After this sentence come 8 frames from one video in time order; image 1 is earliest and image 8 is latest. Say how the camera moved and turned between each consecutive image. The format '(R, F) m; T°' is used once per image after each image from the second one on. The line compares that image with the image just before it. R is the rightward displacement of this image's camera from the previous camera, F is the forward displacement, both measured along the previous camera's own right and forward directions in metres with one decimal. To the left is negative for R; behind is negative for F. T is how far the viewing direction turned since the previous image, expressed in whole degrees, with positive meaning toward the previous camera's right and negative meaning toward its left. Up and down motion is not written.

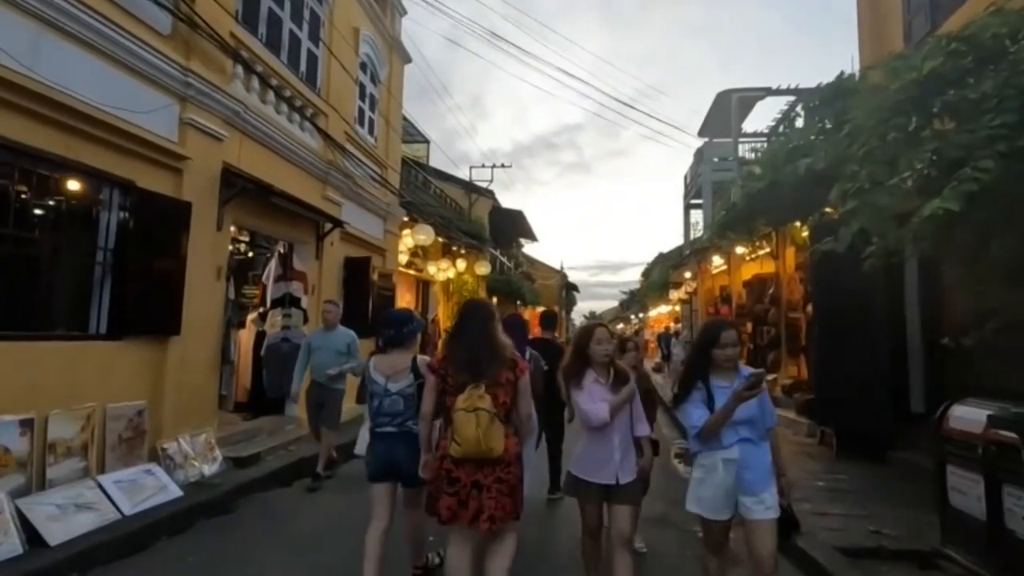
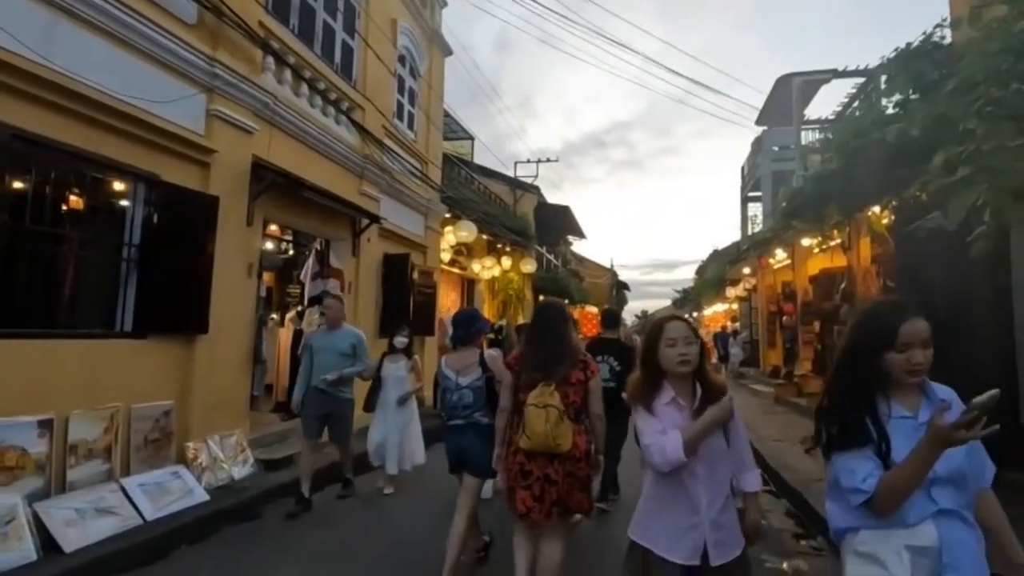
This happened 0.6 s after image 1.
(+0.1, +0.6) m; -5°
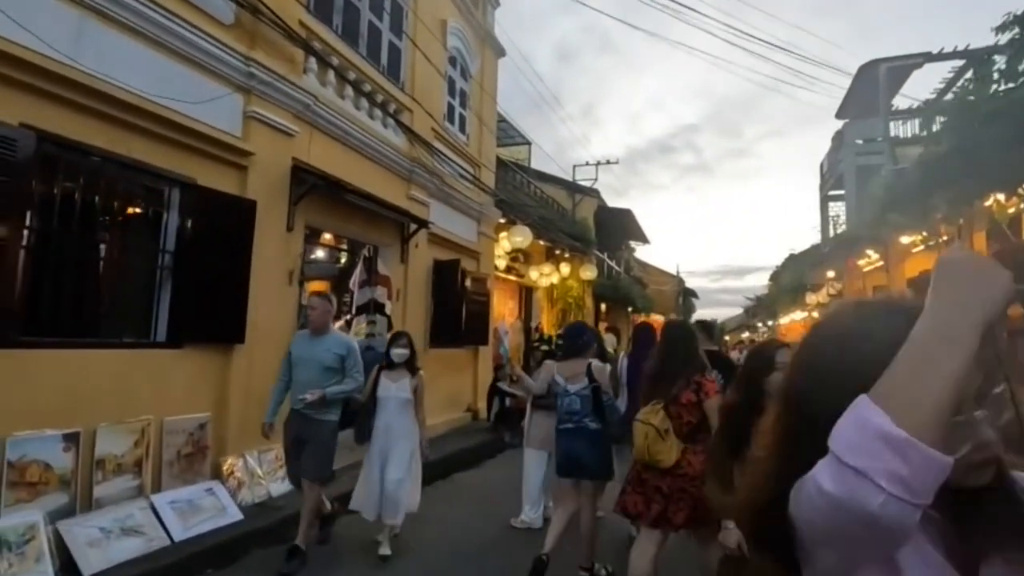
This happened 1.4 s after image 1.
(+0.1, +0.6) m; -7°
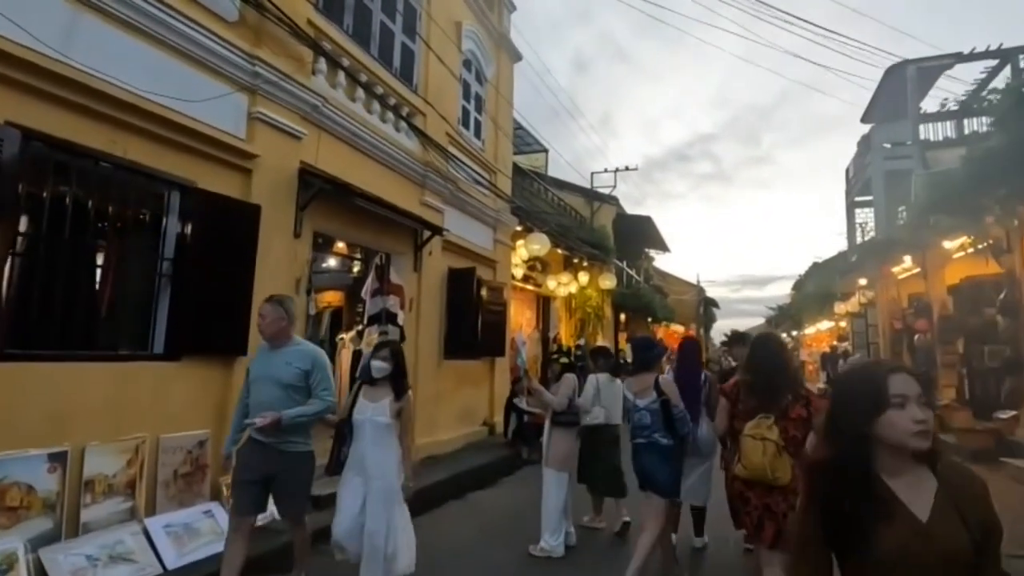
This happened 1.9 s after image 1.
(0.0, +0.4) m; -2°
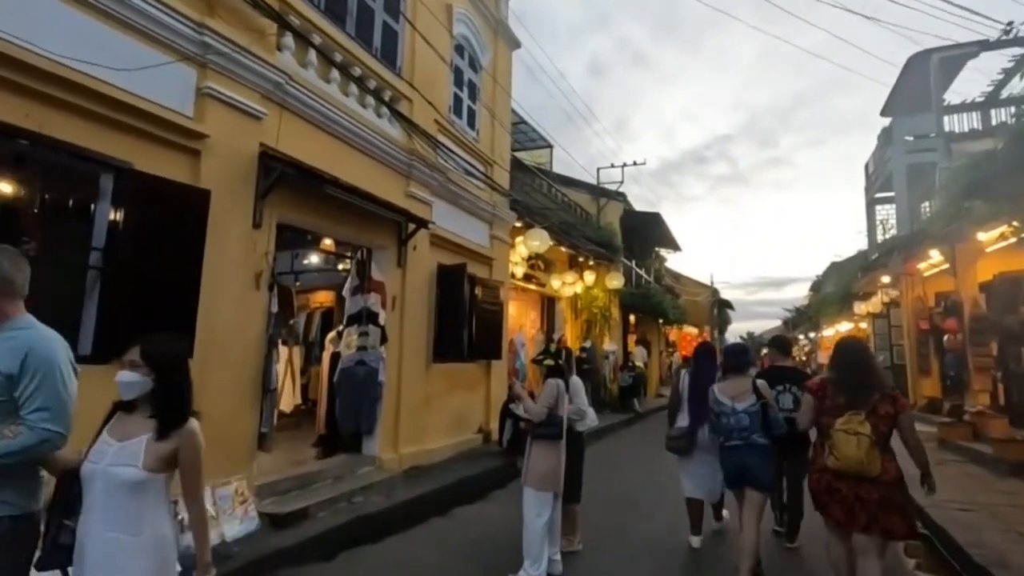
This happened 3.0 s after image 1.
(+0.3, +0.7) m; -1°
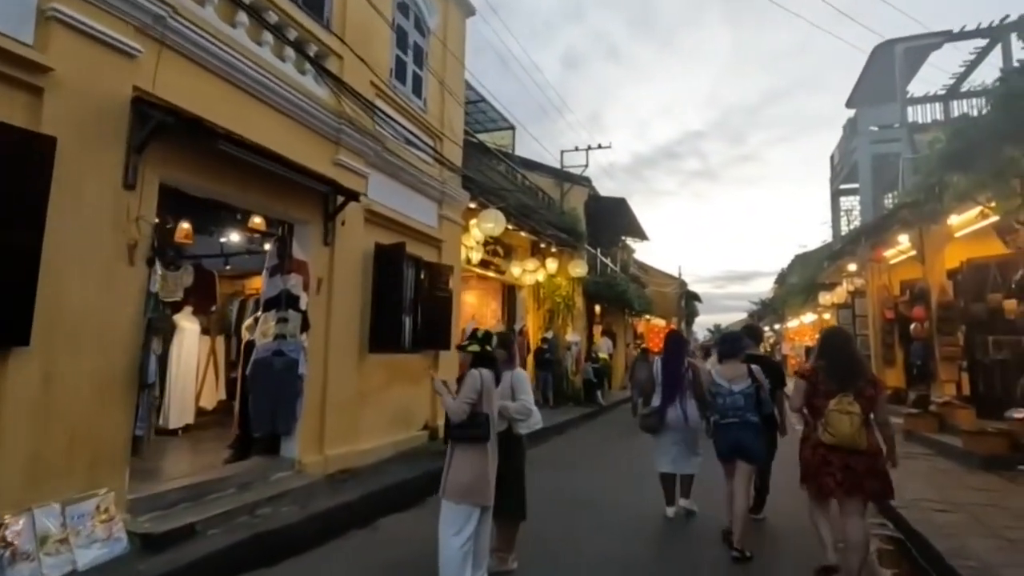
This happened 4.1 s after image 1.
(+0.4, +0.8) m; +3°
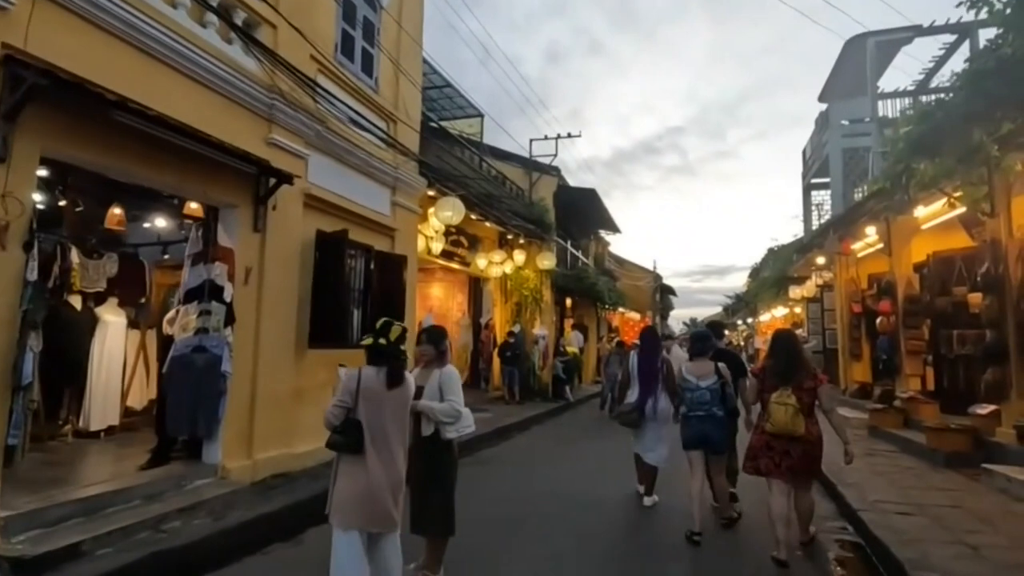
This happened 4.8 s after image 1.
(+0.4, +0.5) m; +2°
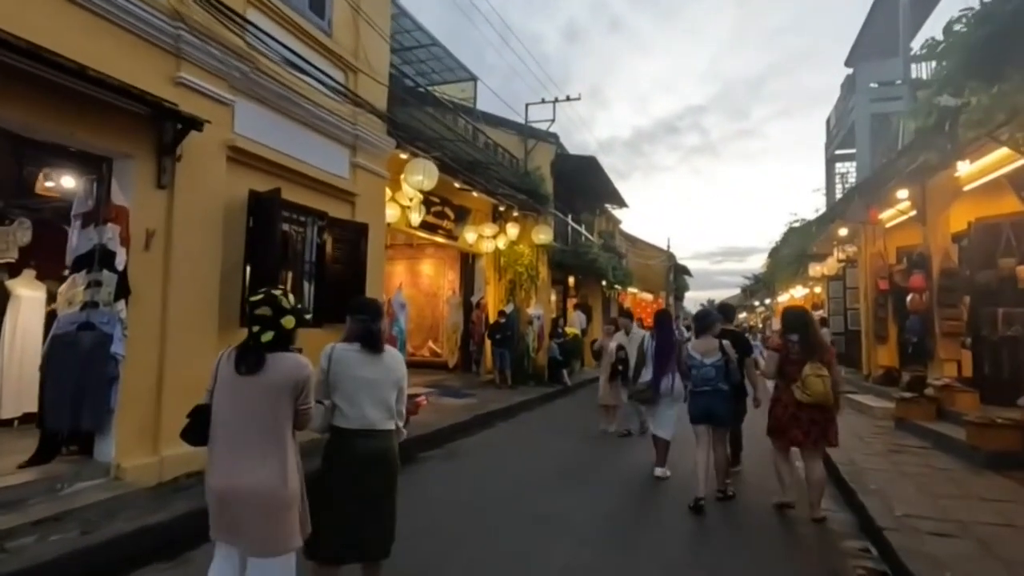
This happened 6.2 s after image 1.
(+0.7, +1.1) m; -2°
